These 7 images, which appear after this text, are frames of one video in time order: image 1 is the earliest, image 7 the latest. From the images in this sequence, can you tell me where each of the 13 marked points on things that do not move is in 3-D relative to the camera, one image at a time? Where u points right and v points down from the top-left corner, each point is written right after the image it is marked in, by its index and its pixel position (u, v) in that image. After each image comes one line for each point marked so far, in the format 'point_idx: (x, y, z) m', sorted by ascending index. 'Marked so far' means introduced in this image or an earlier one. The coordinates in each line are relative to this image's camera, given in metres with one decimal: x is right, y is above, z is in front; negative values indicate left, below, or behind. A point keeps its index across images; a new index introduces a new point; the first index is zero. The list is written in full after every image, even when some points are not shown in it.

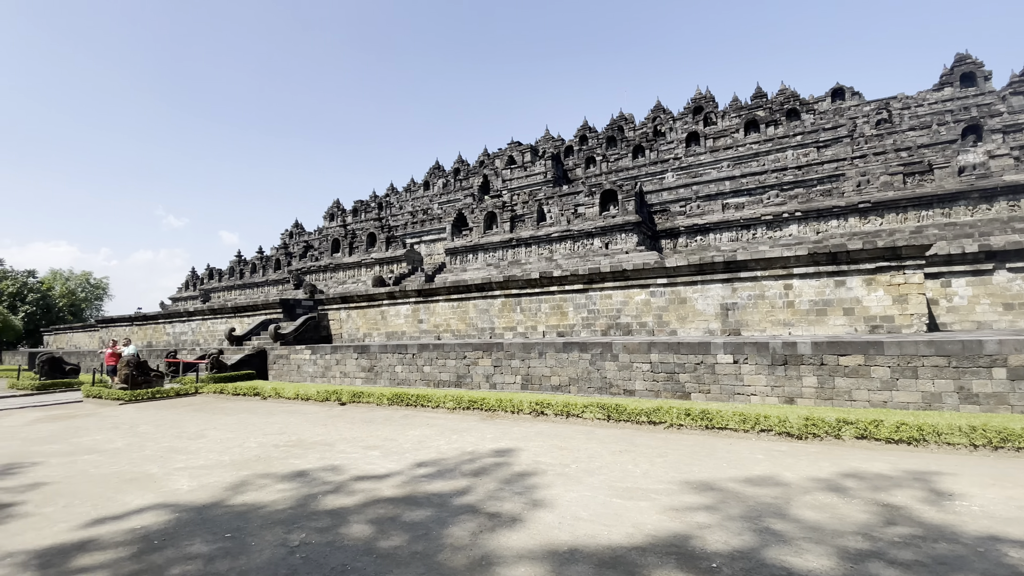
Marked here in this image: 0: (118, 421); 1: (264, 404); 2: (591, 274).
0: (-6.6, -2.2, +8.0) m
1: (-4.9, -2.2, +9.2) m
2: (+2.1, +0.3, +12.7) m
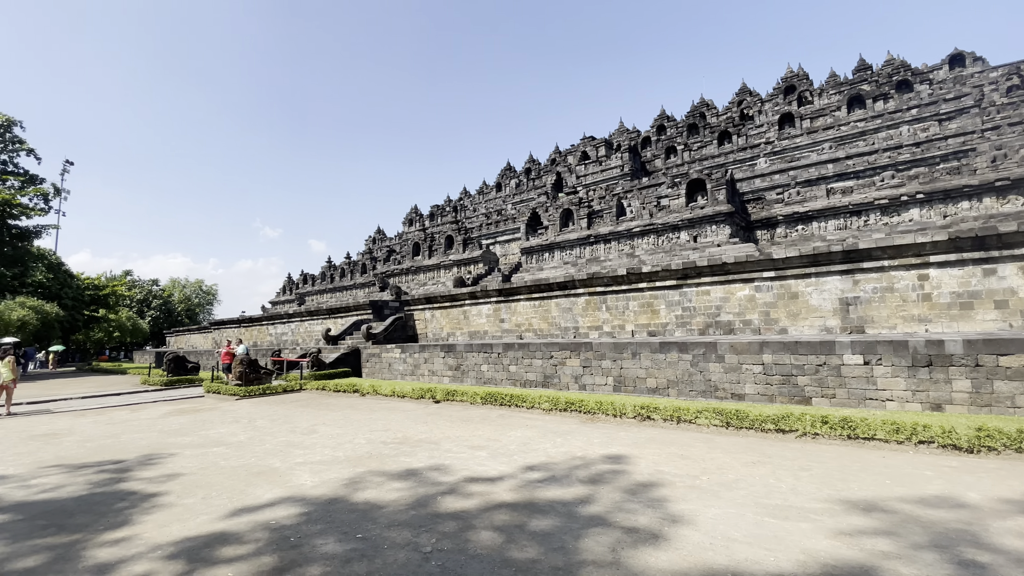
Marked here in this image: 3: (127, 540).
0: (-4.9, -2.2, +8.5) m
1: (-3.0, -2.2, +9.5) m
2: (+4.3, +0.5, +11.9) m
3: (-2.7, -1.7, +3.3) m
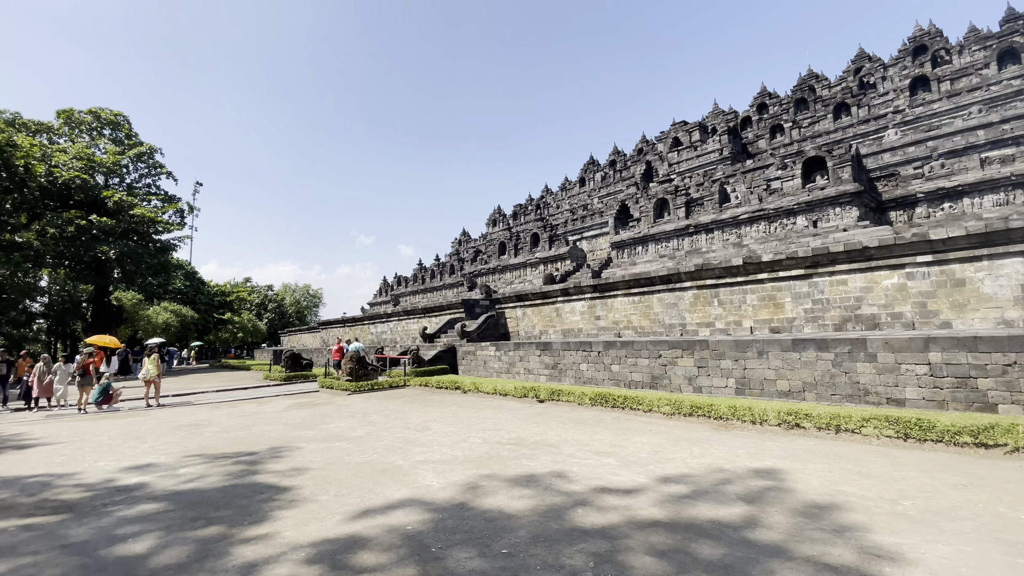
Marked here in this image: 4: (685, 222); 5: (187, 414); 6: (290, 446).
0: (-2.9, -2.2, +8.7) m
1: (-0.9, -2.1, +9.3) m
2: (+6.6, +0.7, +10.4) m
3: (-1.6, -1.7, +3.2) m
4: (+7.3, +2.8, +20.0) m
5: (-6.1, -2.3, +9.0) m
6: (-2.7, -1.9, +5.7) m
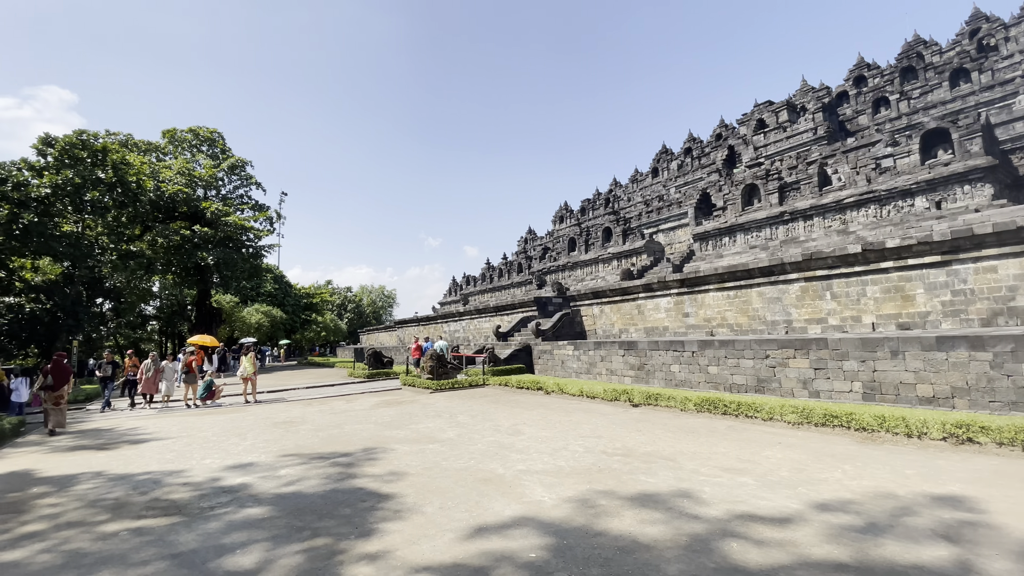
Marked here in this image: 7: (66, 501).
0: (-1.3, -2.2, +8.5) m
1: (+0.7, -2.1, +8.8) m
2: (+8.3, +0.9, +8.9) m
3: (-0.8, -1.6, +2.9) m
4: (+10.2, +3.1, +18.3) m
5: (-4.4, -2.3, +9.2) m
6: (-1.5, -1.8, +5.5) m
7: (-3.8, -1.8, +4.1) m
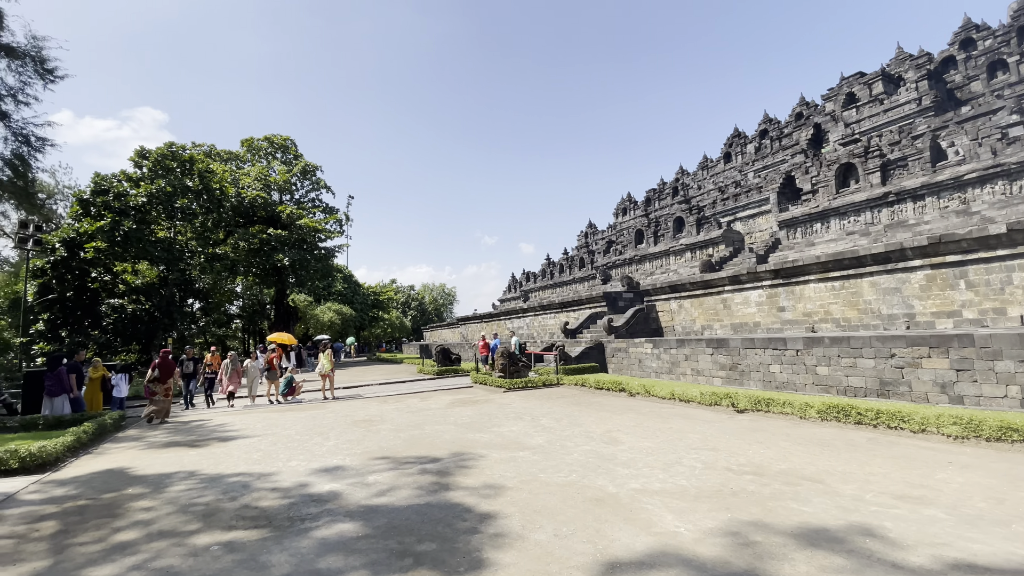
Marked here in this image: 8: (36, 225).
0: (+0.1, -2.1, +8.0) m
1: (+2.2, -1.9, +8.1) m
2: (+9.7, +1.2, +7.3) m
3: (-0.1, -1.6, +2.4) m
4: (+12.6, +3.4, +16.4) m
5: (-2.9, -2.3, +9.1) m
6: (-0.4, -1.7, +5.1) m
7: (-2.9, -1.8, +4.0) m
8: (-14.4, +1.8, +14.6) m
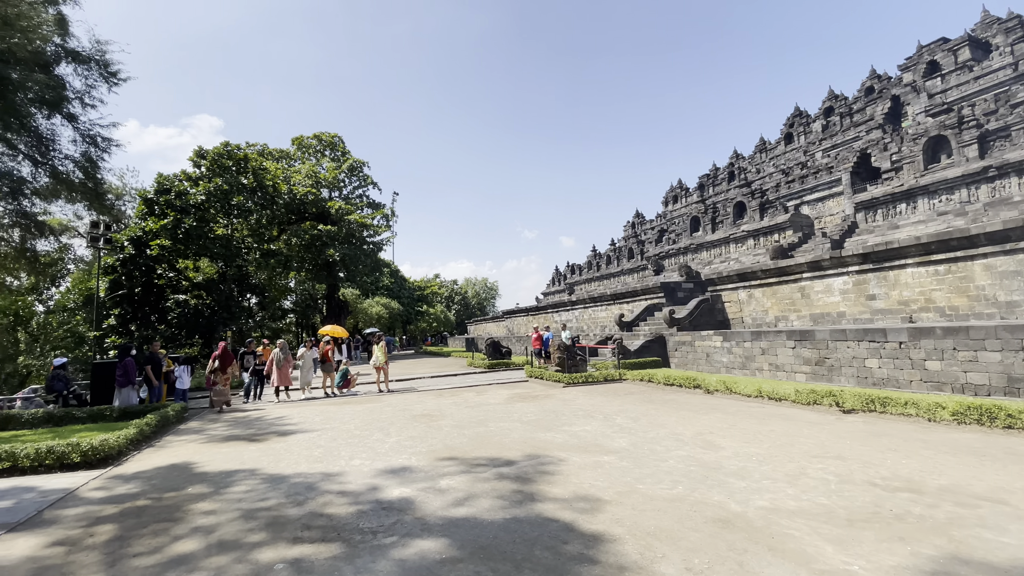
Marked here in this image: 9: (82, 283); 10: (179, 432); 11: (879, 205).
0: (+1.1, -1.9, +7.4) m
1: (+3.2, -1.7, +7.3) m
2: (+10.6, +1.4, +5.8) m
3: (+0.5, -1.4, +1.8) m
4: (+14.3, +3.8, +14.6) m
5: (-1.8, -2.1, +8.8) m
6: (+0.4, -1.6, +4.5) m
7: (-2.2, -1.7, +3.6) m
8: (-12.8, +2.0, +15.2) m
9: (-16.5, +0.2, +18.4) m
10: (-4.6, -2.0, +6.6) m
11: (+13.3, +3.0, +17.4) m
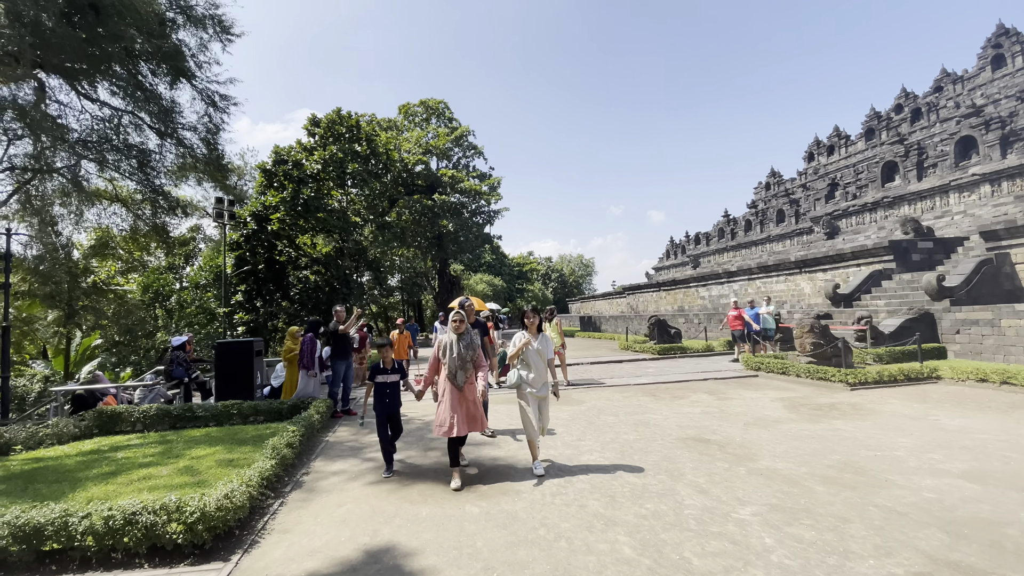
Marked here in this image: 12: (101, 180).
0: (+4.1, -1.3, +4.1) m
1: (+6.2, -1.1, +3.7) m
2: (+13.1, +2.0, +0.8) m
3: (+2.5, -1.1, -1.2) m
4: (+18.2, +4.8, +8.7) m
5: (+1.5, -1.5, +6.0) m
6: (+2.9, -1.1, +1.5) m
7: (+0.2, -1.3, +1.0) m
8: (-8.3, +2.8, +14.0) m
9: (-11.4, +1.1, +18.0) m
10: (-1.6, -1.5, +4.3) m
11: (+17.7, +4.1, +11.6) m
12: (-7.3, +2.0, +8.5) m
